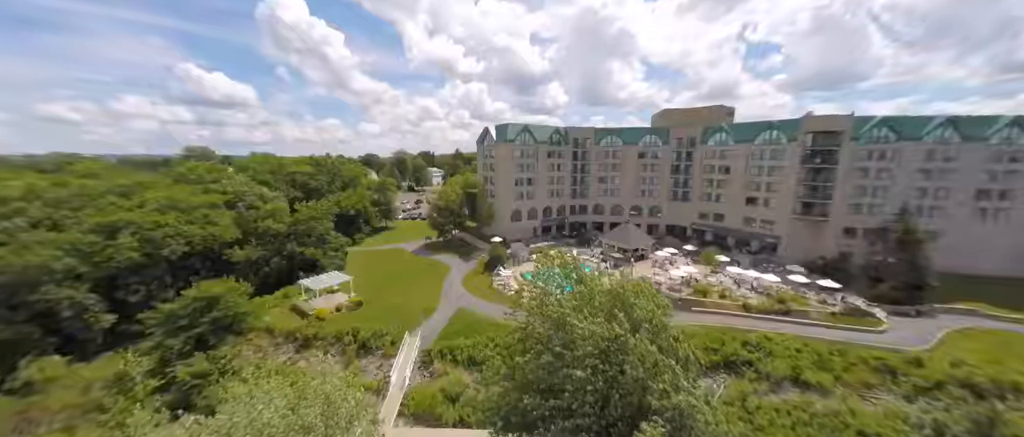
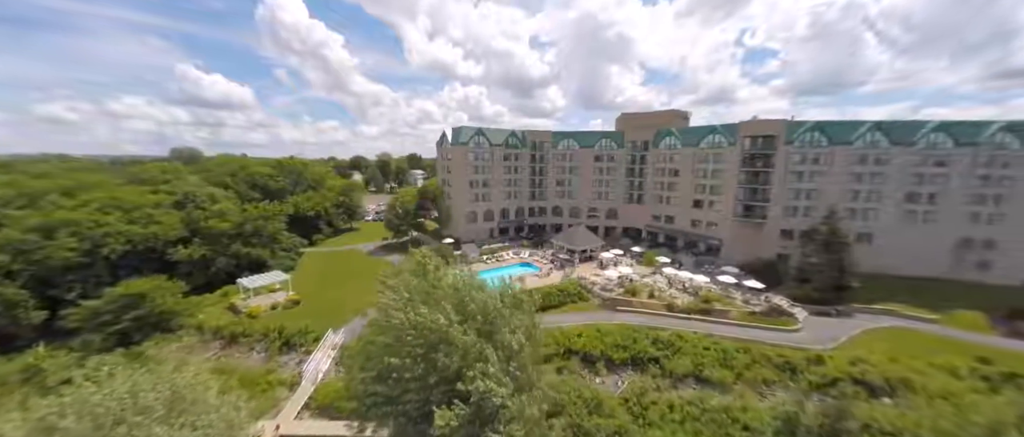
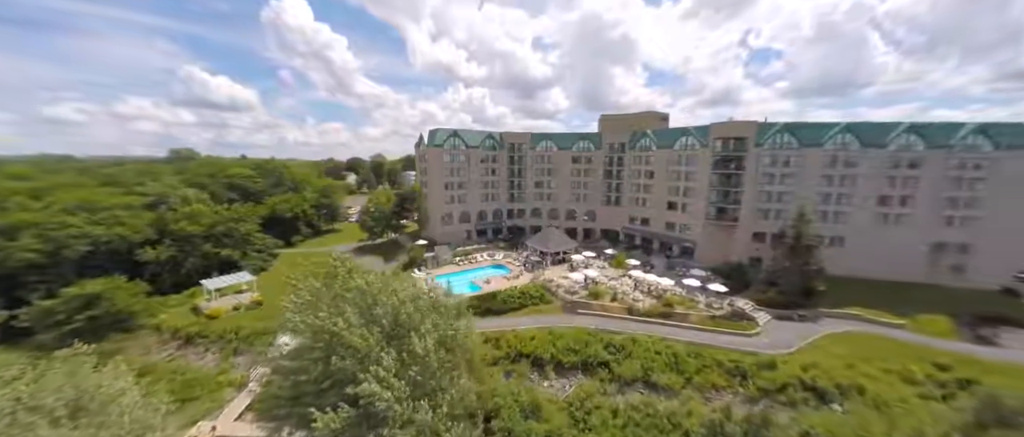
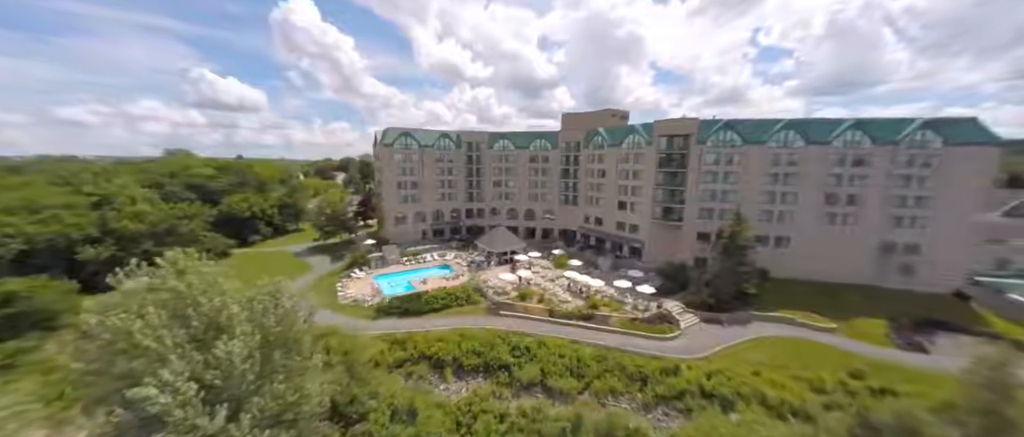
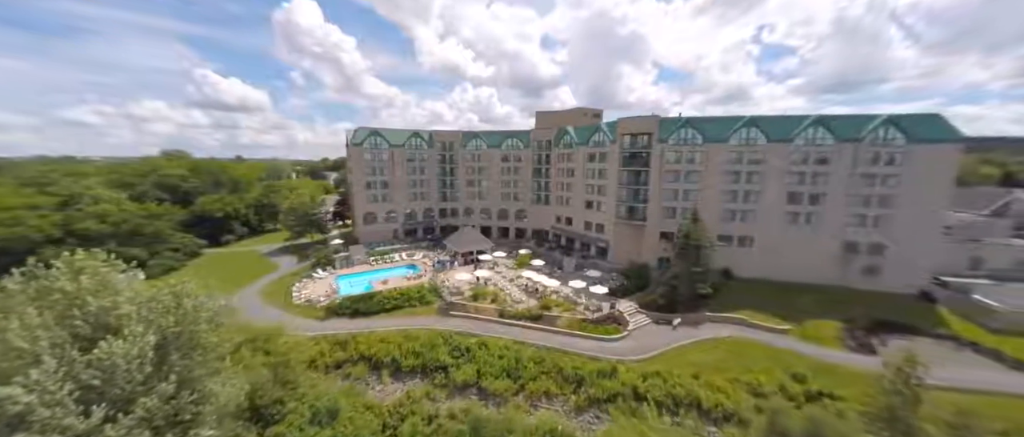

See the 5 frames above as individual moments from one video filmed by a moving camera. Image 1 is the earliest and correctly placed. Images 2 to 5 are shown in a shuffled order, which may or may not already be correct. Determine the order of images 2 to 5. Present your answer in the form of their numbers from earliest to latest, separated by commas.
2, 3, 4, 5
